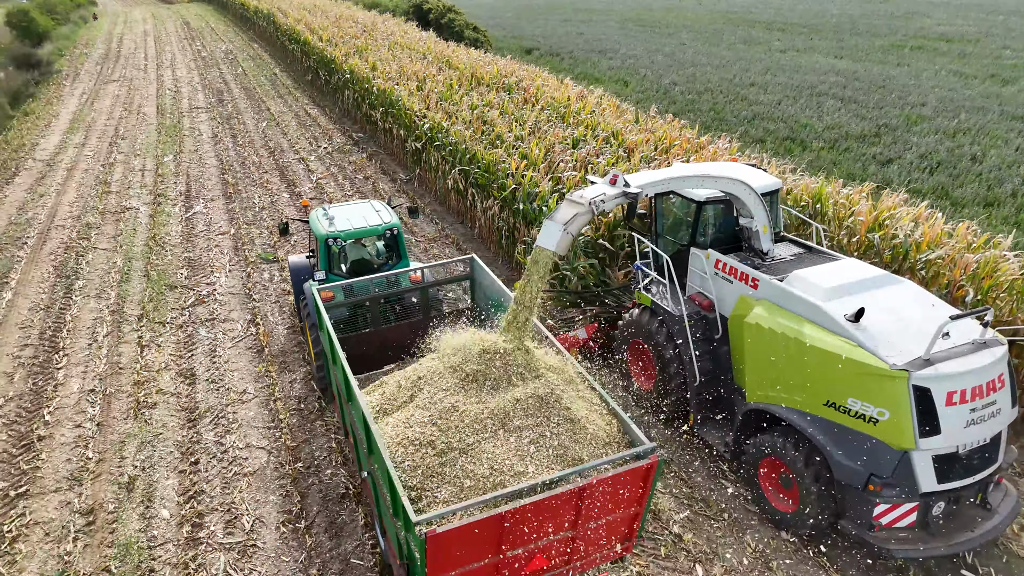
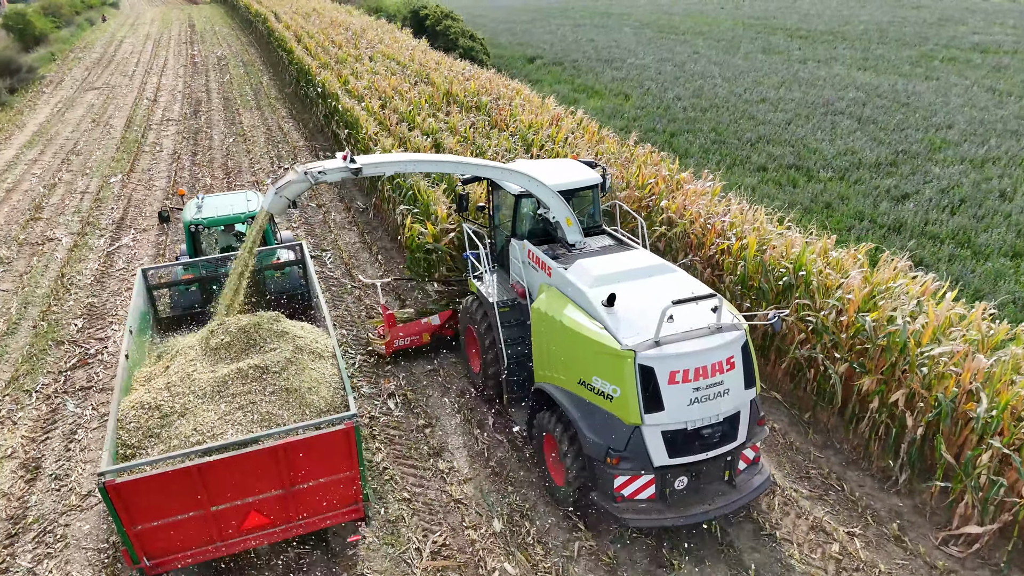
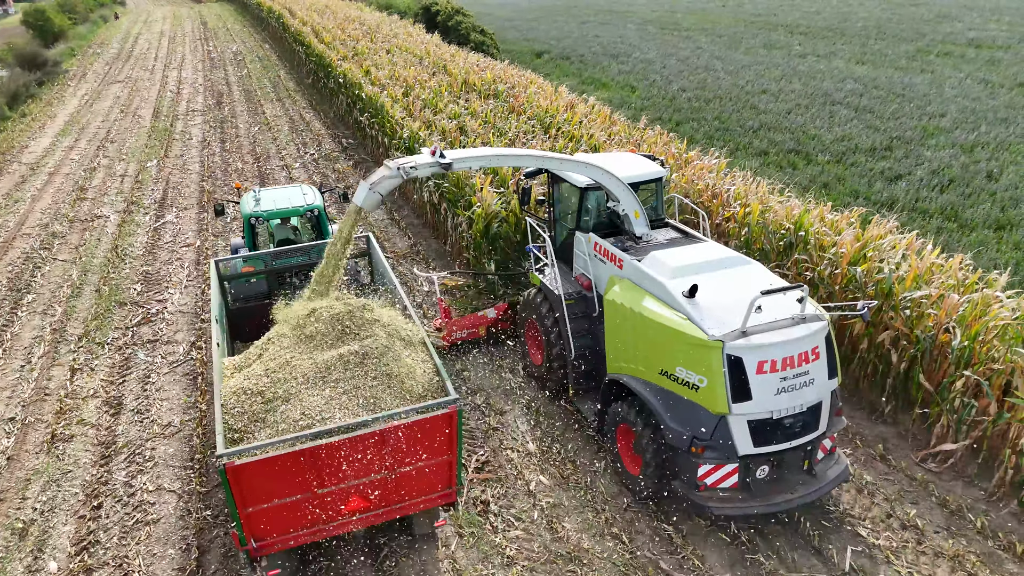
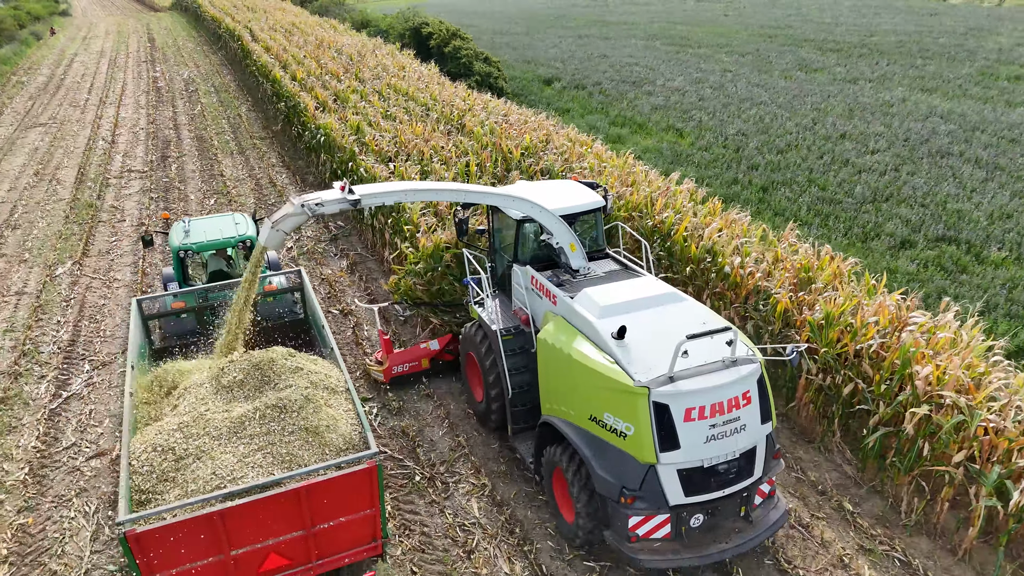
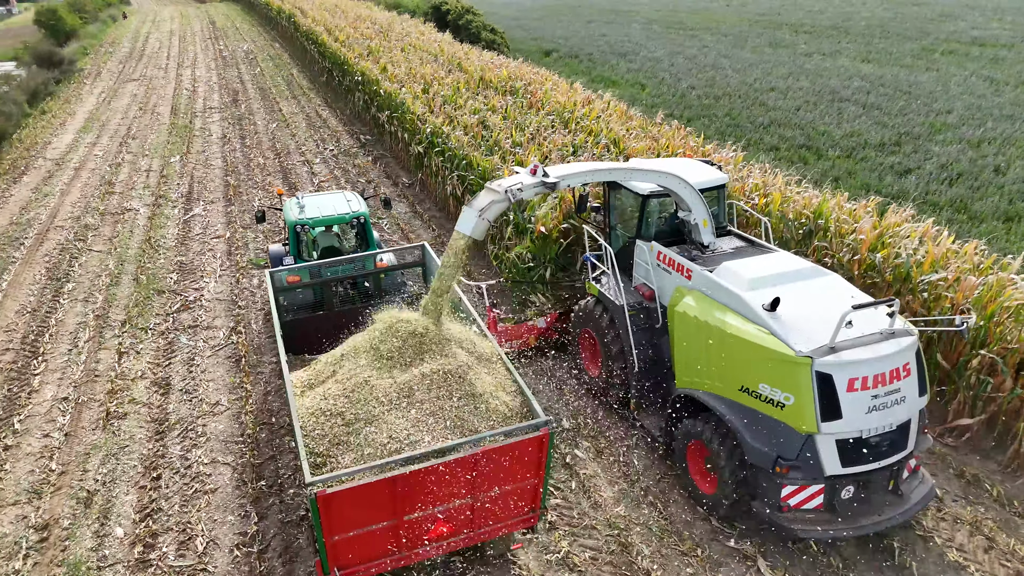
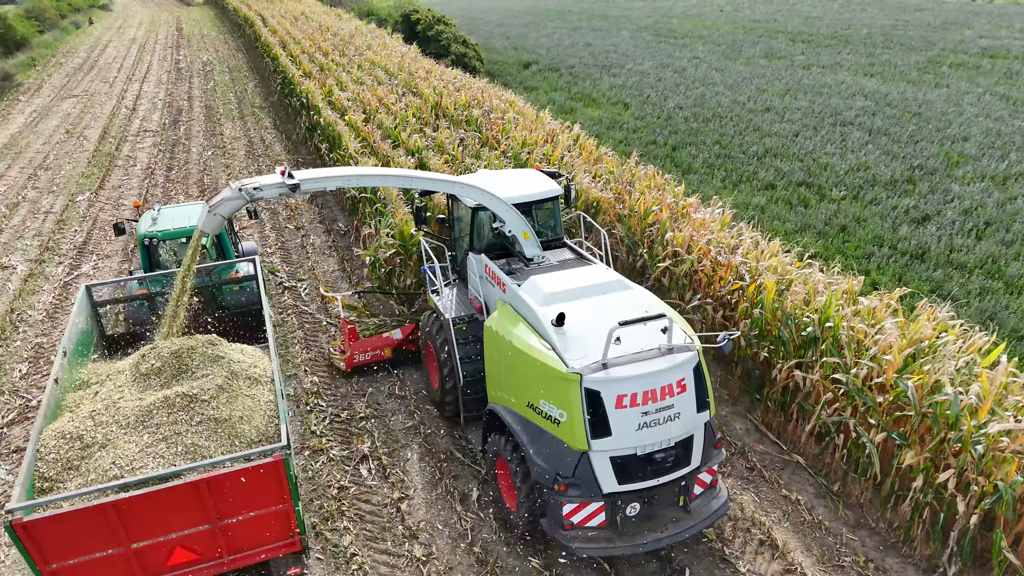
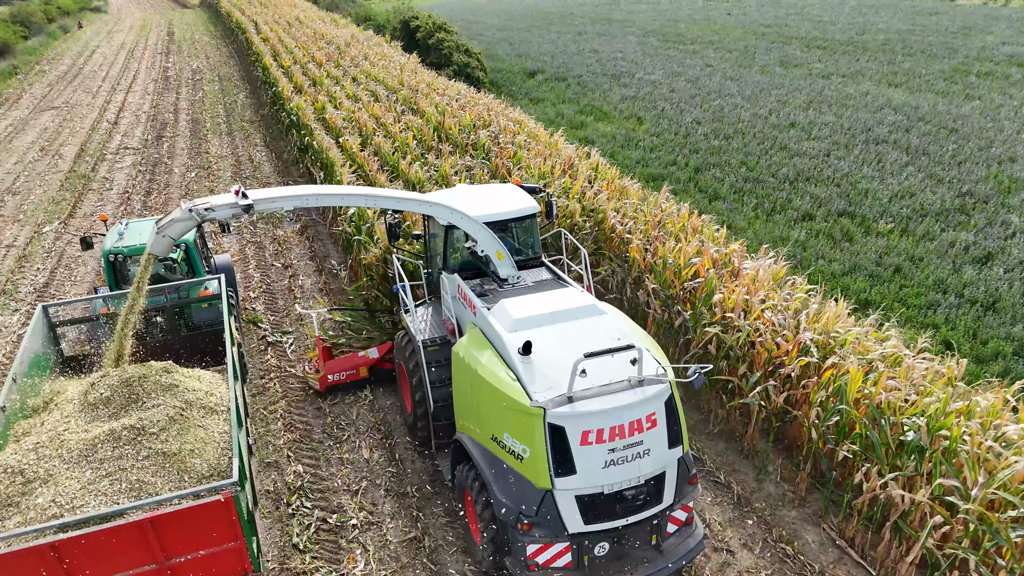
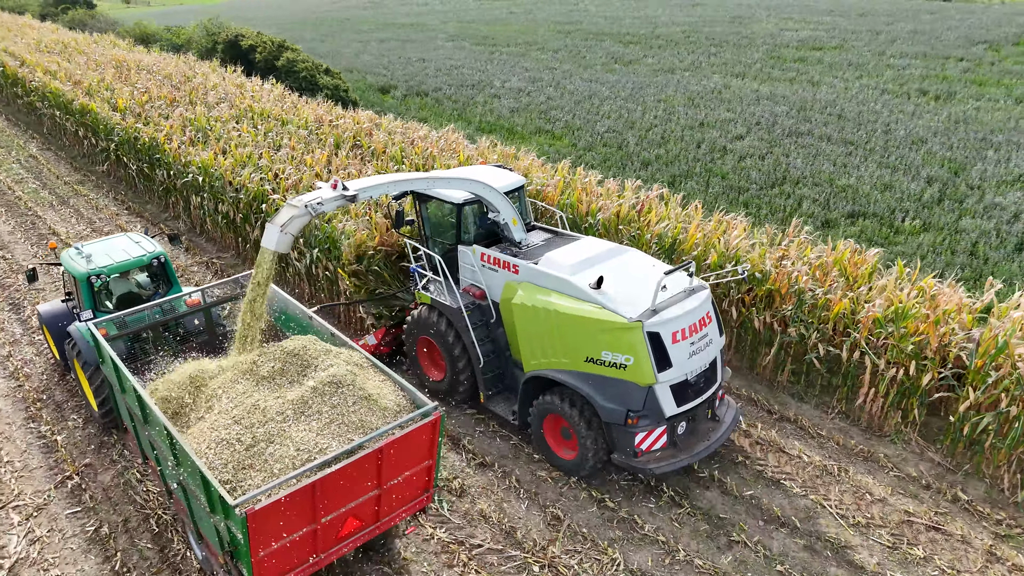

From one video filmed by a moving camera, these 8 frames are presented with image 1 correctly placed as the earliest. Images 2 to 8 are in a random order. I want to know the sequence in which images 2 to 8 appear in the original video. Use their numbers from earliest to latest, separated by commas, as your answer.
5, 3, 2, 6, 7, 4, 8
